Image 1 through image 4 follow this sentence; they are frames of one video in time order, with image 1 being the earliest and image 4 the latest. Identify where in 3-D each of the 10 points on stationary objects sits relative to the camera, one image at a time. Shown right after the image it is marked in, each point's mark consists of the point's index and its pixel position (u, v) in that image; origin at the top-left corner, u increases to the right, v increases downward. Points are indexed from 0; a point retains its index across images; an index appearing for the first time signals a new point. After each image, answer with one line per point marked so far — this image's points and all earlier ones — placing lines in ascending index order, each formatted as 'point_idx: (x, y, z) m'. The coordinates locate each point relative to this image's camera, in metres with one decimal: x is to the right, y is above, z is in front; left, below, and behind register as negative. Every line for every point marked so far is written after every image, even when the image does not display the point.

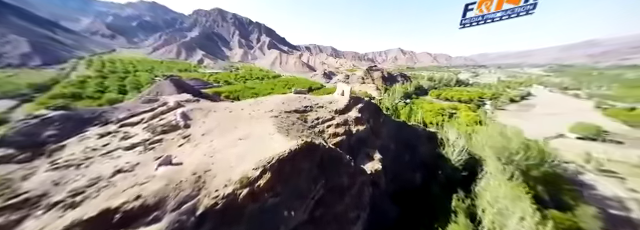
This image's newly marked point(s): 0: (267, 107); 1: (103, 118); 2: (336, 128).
0: (-3.3, +0.4, +10.2) m
1: (-17.5, -0.2, +13.0) m
2: (+1.0, -0.8, +9.7) m
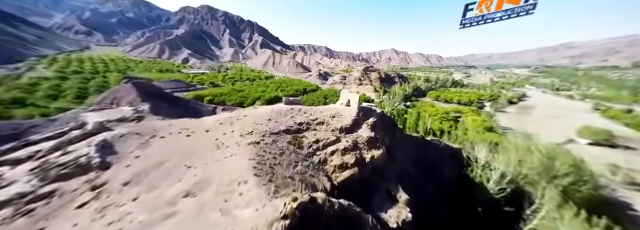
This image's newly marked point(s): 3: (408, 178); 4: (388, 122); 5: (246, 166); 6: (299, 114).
0: (-3.3, -0.5, +7.2) m
1: (-17.6, -1.2, +9.6) m
2: (+1.0, -1.7, +6.9) m
3: (+4.8, -3.4, +8.7) m
4: (+4.2, -0.4, +9.8) m
5: (-2.2, -1.5, +4.9) m
6: (-1.2, 0.0, +9.2) m
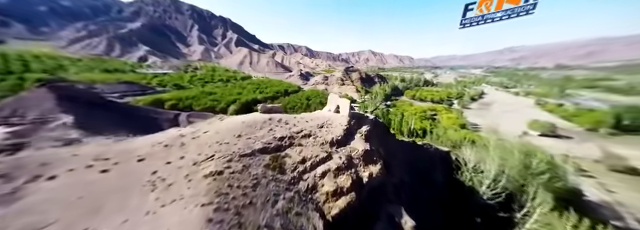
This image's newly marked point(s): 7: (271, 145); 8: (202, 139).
0: (-3.7, -1.1, +5.4) m
1: (-18.2, -2.2, +6.1) m
2: (+0.6, -2.1, +5.5) m
3: (+4.2, -3.7, +7.8) m
4: (+3.3, -0.7, +8.7) m
5: (-2.4, -2.0, +3.2) m
6: (-1.9, -0.5, +7.5) m
7: (-1.8, -1.1, +6.1) m
8: (-4.4, -0.8, +6.0) m
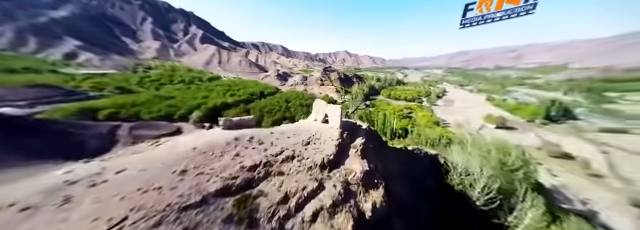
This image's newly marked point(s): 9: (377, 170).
0: (-3.9, -1.6, +3.2) m
1: (-18.4, -3.3, +2.0) m
2: (+0.3, -2.5, +4.0) m
3: (+3.7, -4.0, +6.7) m
4: (+2.6, -1.1, +7.5) m
5: (-2.3, -2.6, +1.2) m
6: (-2.4, -1.0, +5.6) m
7: (-2.2, -1.6, +4.2) m
8: (-4.7, -1.4, +3.8) m
9: (+2.0, -2.0, +5.8) m
